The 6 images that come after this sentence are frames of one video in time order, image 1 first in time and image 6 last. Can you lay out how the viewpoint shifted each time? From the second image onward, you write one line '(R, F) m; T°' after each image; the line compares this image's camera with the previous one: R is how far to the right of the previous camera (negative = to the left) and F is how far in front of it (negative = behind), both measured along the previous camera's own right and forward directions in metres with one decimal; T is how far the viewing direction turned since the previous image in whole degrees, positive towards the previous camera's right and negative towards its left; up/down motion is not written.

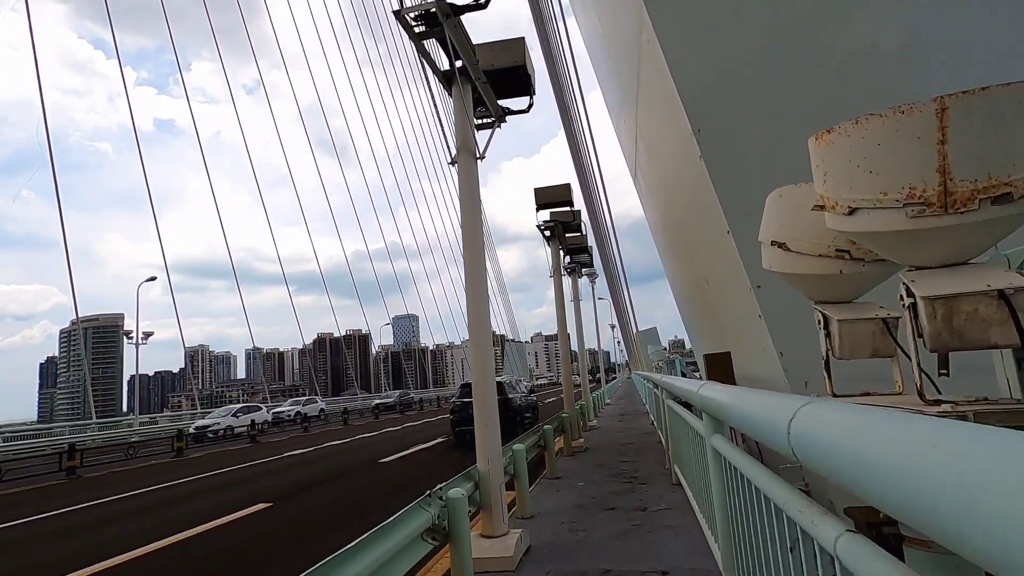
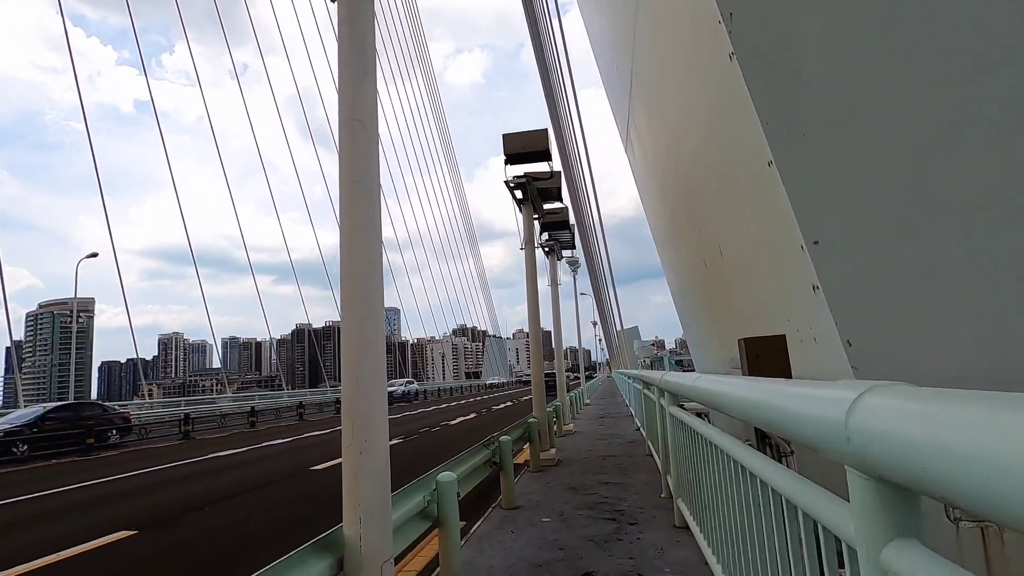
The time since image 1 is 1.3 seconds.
(+0.2, +1.2) m; +2°
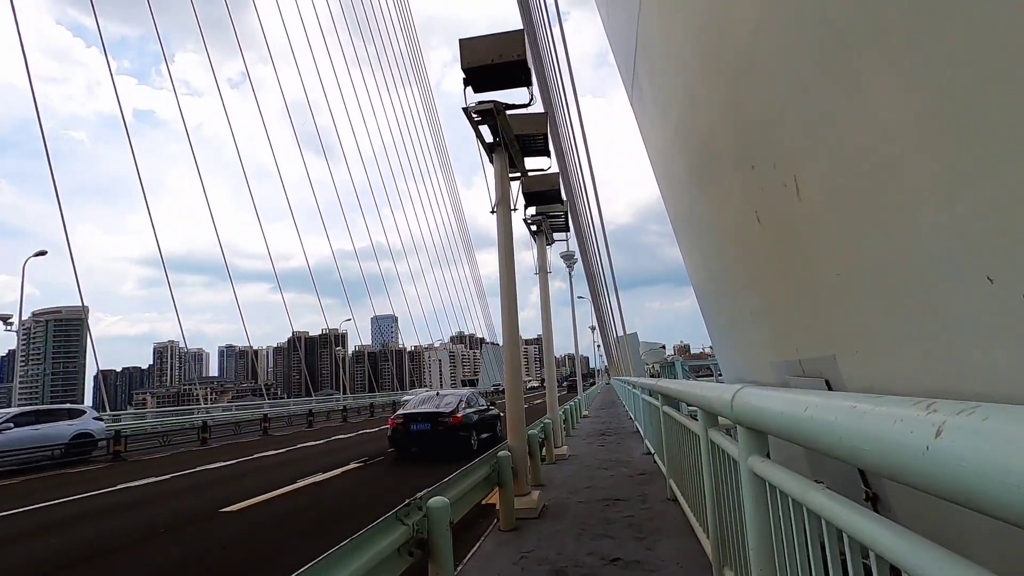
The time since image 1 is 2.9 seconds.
(+0.2, +1.5) m; 0°
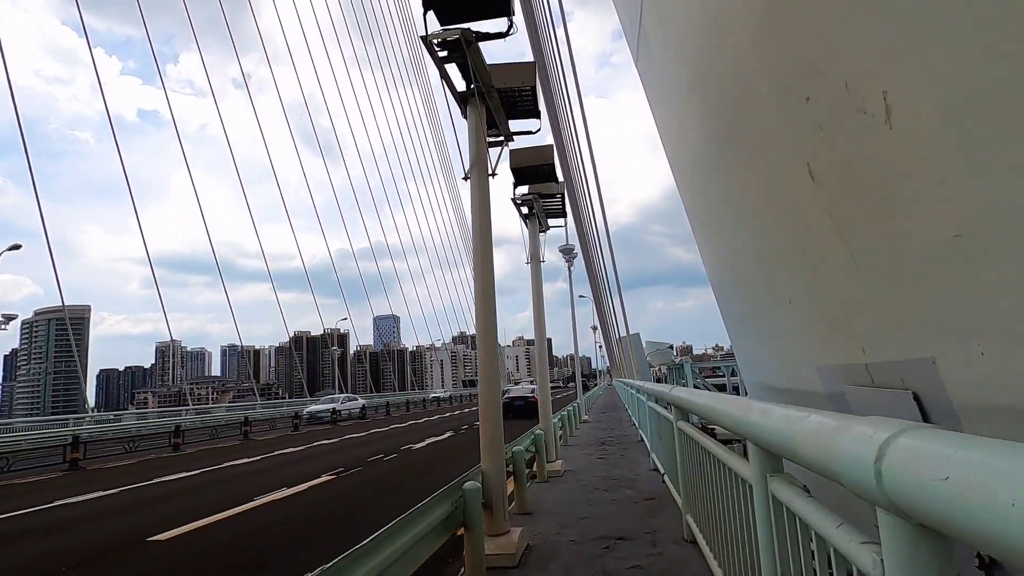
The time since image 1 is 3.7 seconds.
(+0.1, +0.8) m; 0°
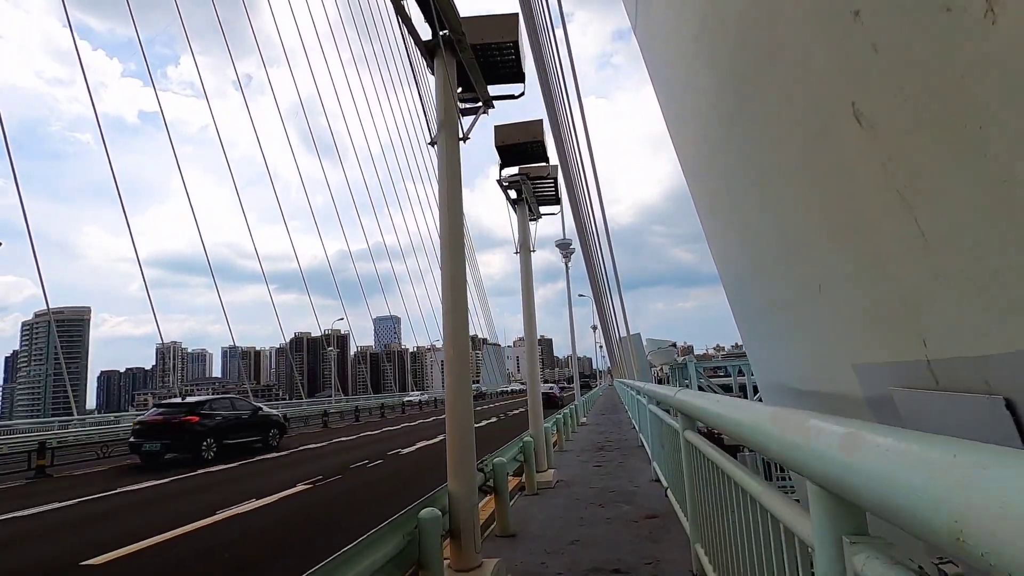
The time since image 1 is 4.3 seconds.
(+0.1, +0.5) m; 0°
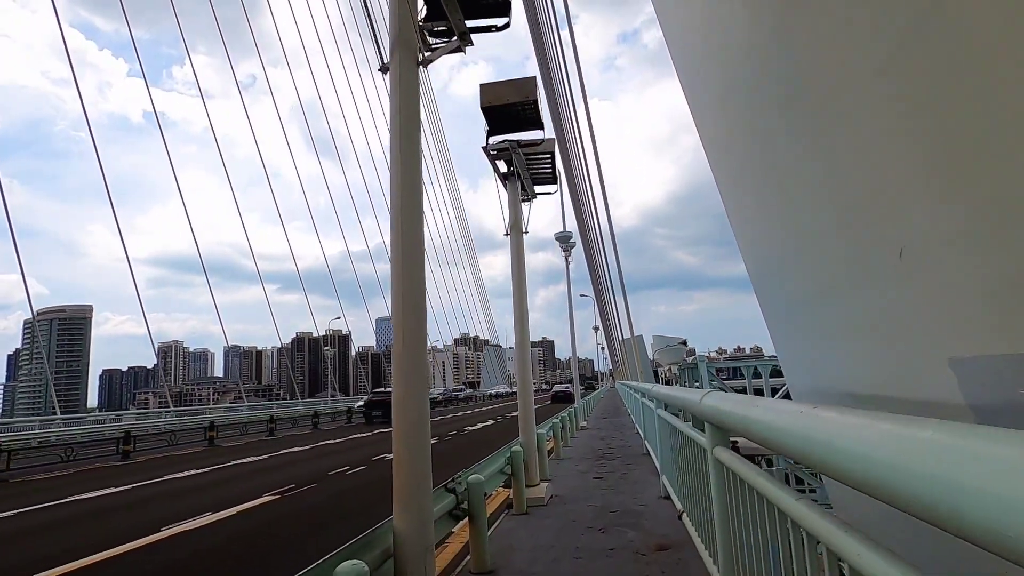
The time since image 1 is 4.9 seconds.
(+0.1, +0.6) m; 0°
